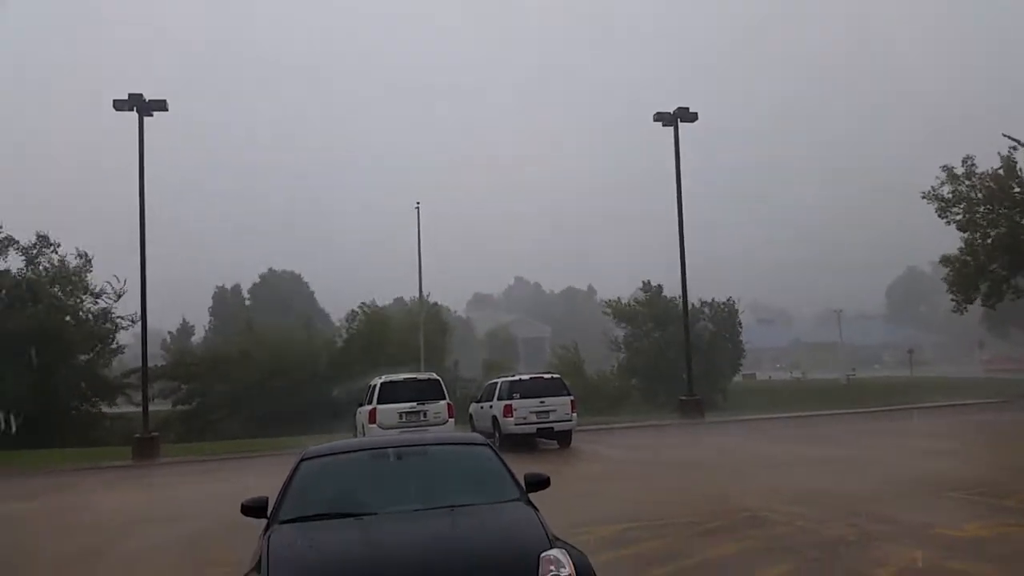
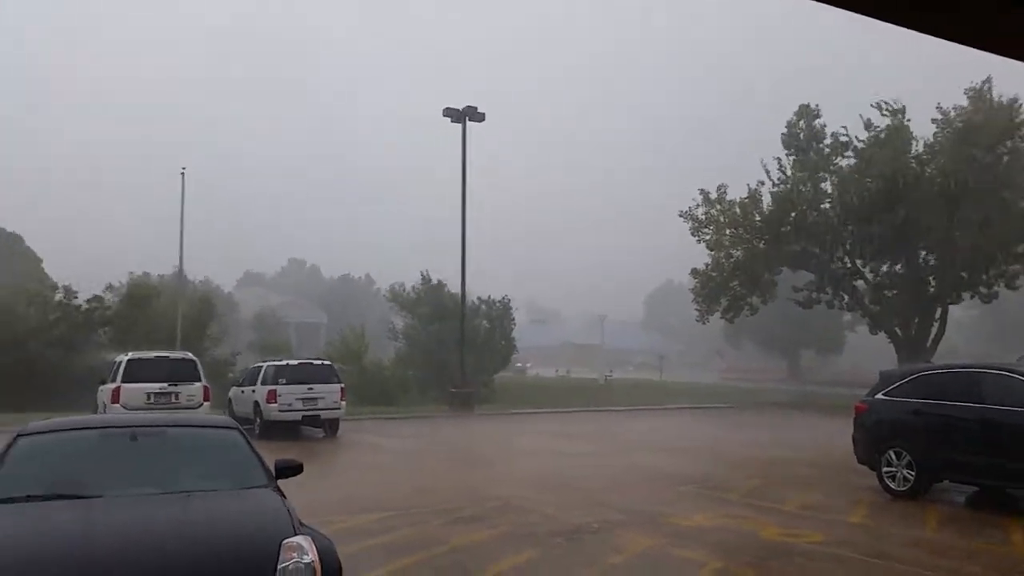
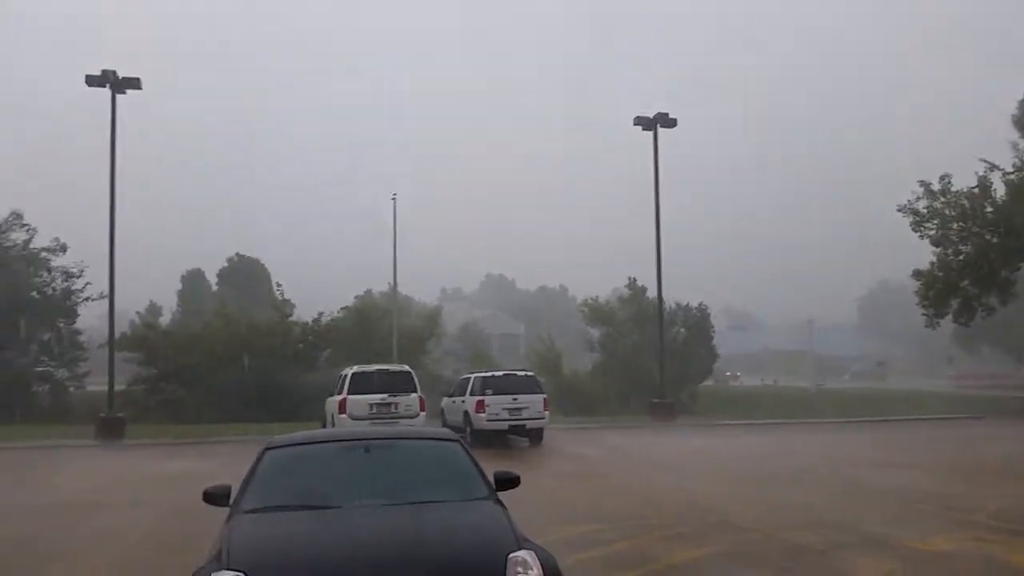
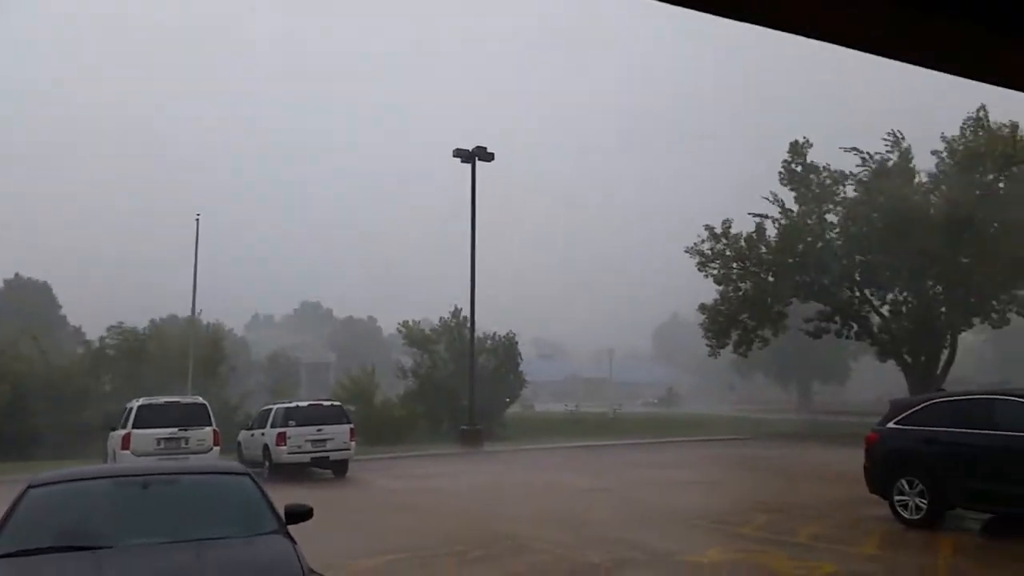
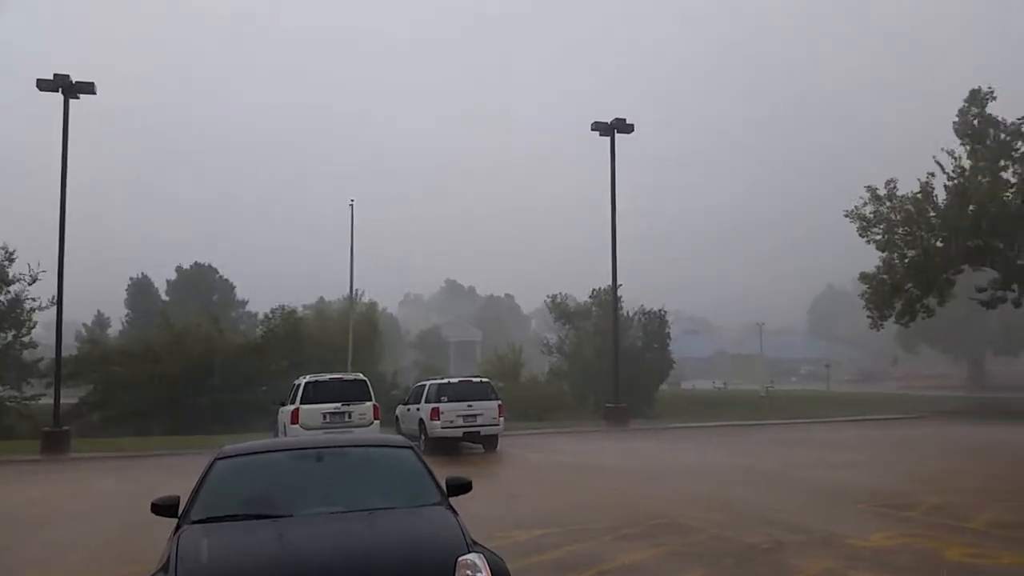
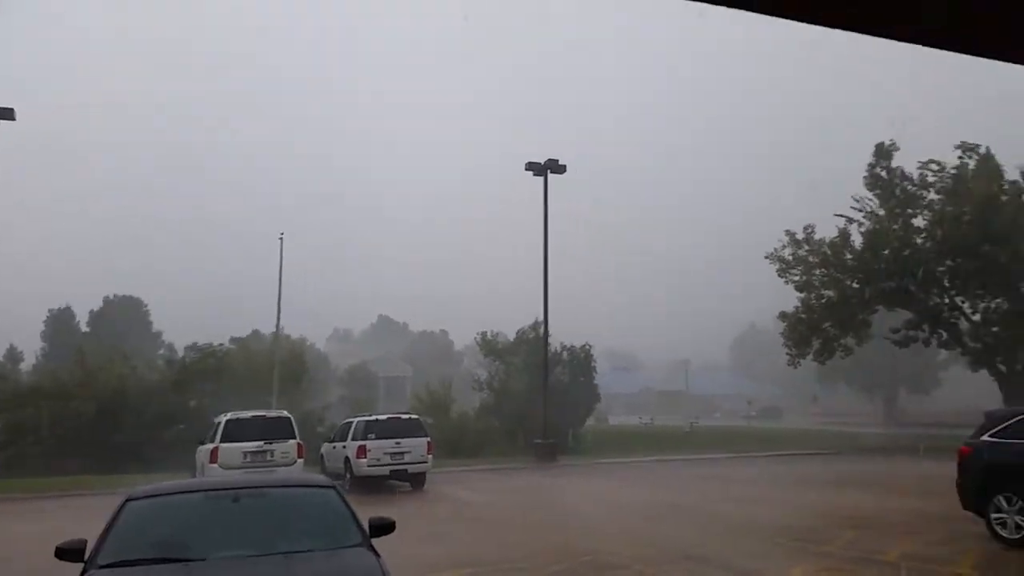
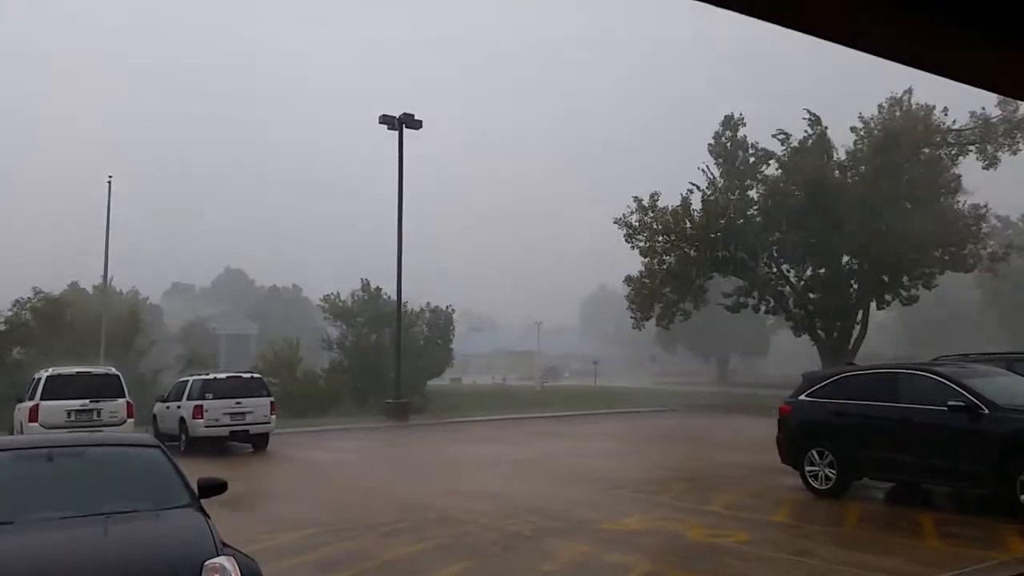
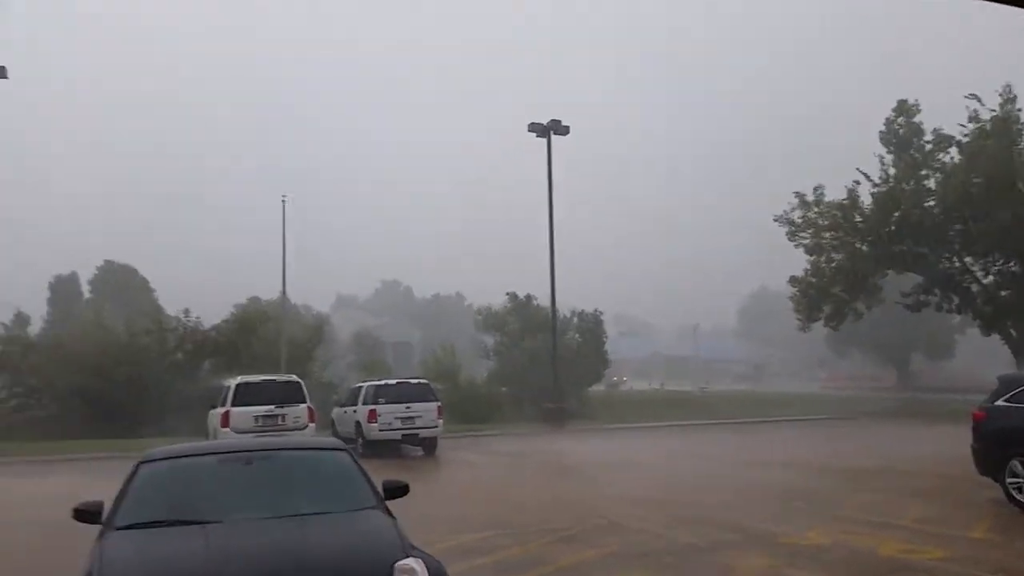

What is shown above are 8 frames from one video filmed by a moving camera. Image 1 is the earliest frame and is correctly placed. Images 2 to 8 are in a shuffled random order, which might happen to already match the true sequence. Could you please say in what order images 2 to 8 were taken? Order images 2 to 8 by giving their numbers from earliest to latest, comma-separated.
5, 6, 4, 7, 2, 8, 3
